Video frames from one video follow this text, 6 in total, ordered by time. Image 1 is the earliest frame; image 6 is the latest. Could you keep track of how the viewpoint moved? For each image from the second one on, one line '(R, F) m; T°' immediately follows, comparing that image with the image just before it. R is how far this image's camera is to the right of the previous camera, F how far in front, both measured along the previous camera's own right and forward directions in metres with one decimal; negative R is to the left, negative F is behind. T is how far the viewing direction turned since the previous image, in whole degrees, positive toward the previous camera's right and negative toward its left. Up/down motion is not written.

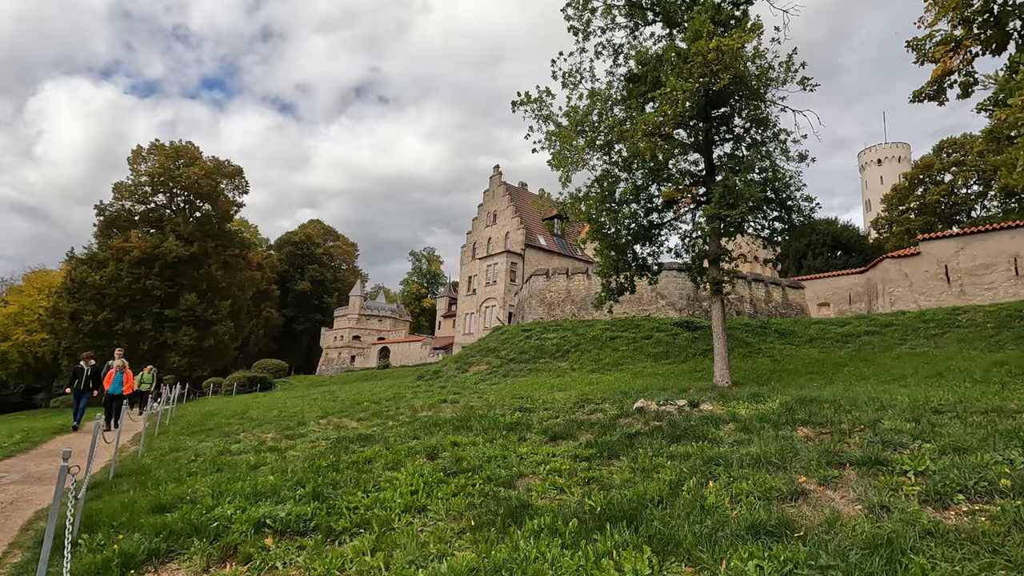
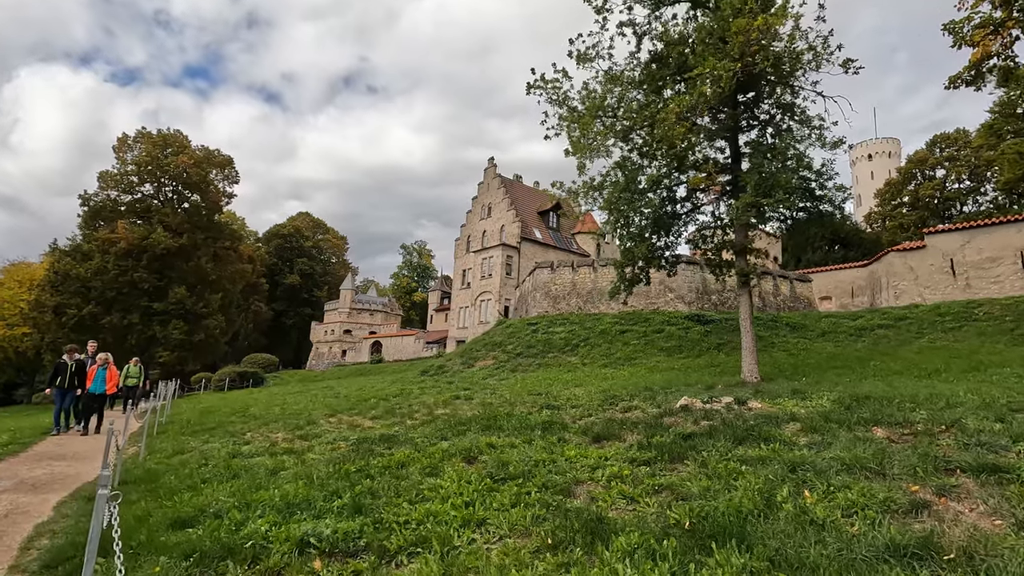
(-0.8, +0.7) m; +1°
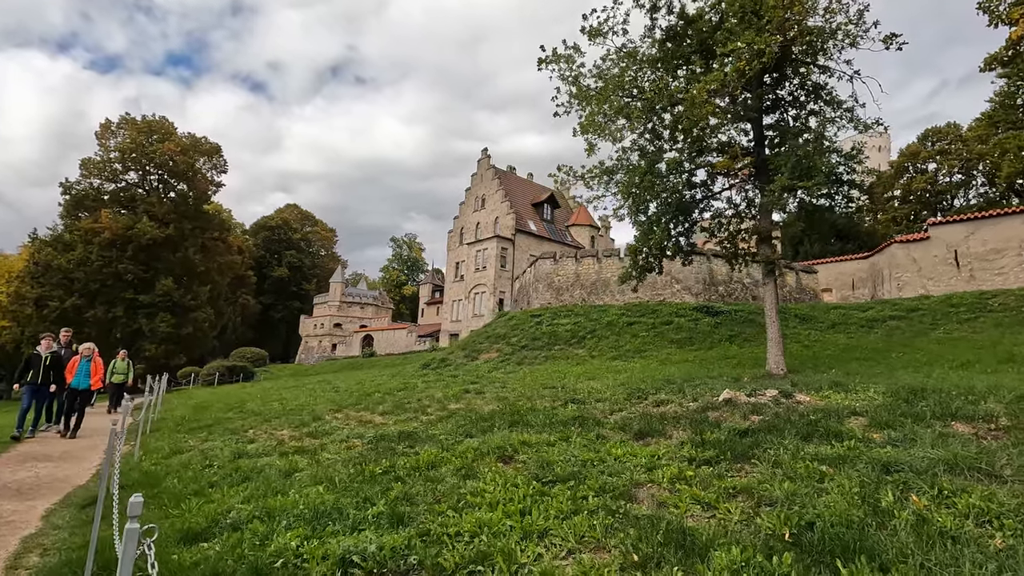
(-0.7, +0.7) m; +1°
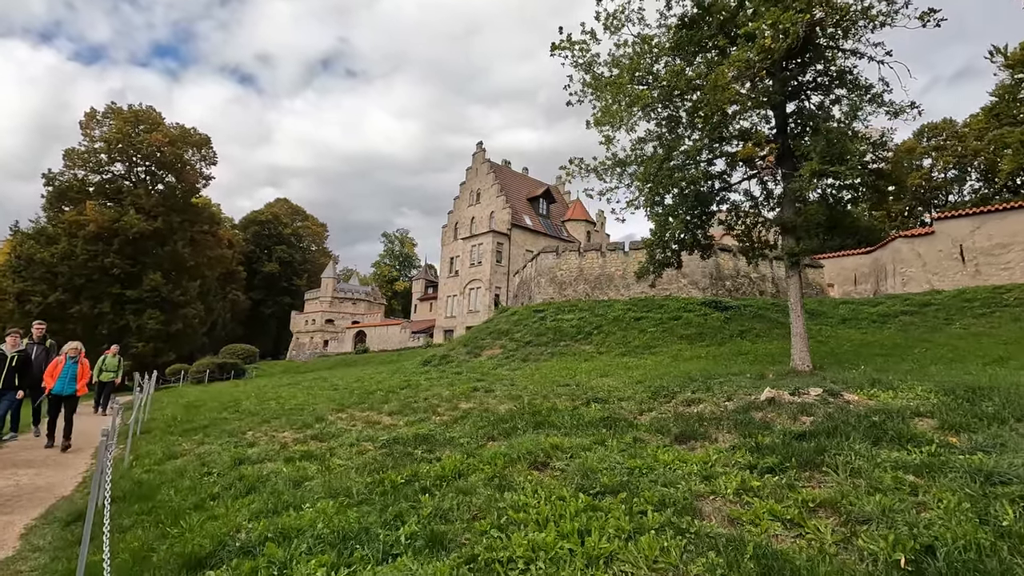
(-0.5, +0.7) m; +1°
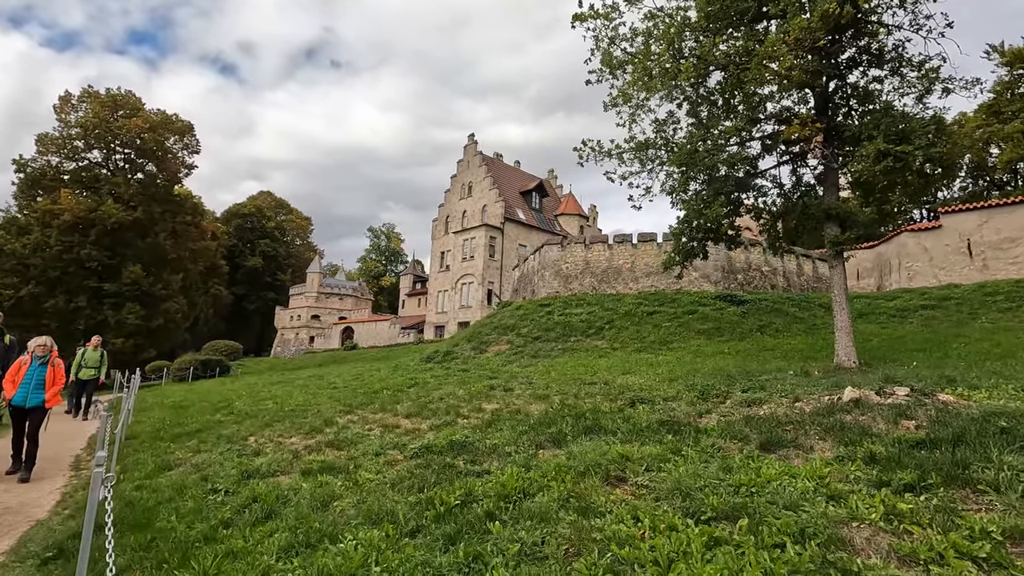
(-0.9, +1.1) m; +2°
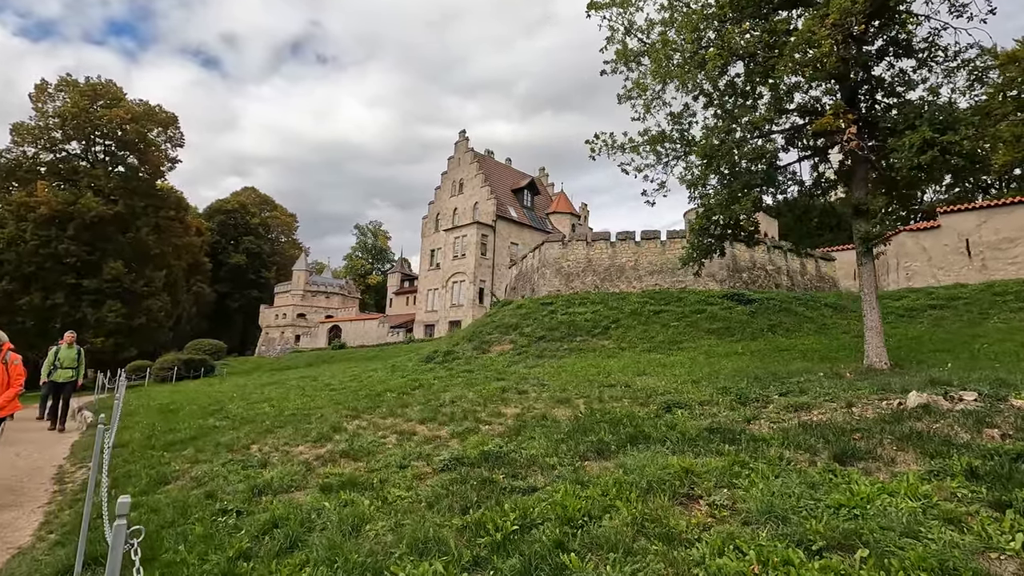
(-0.7, +0.7) m; +2°
